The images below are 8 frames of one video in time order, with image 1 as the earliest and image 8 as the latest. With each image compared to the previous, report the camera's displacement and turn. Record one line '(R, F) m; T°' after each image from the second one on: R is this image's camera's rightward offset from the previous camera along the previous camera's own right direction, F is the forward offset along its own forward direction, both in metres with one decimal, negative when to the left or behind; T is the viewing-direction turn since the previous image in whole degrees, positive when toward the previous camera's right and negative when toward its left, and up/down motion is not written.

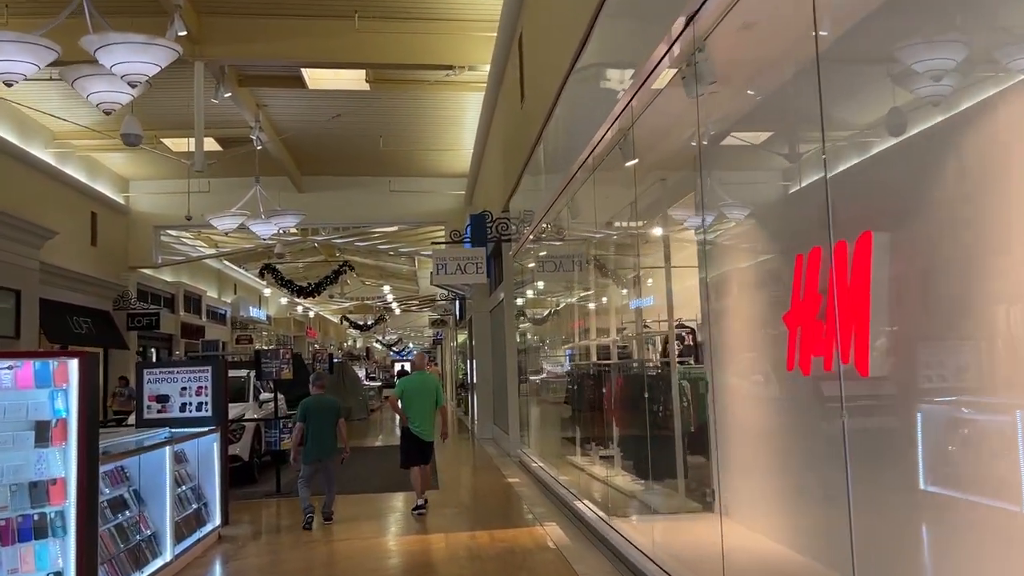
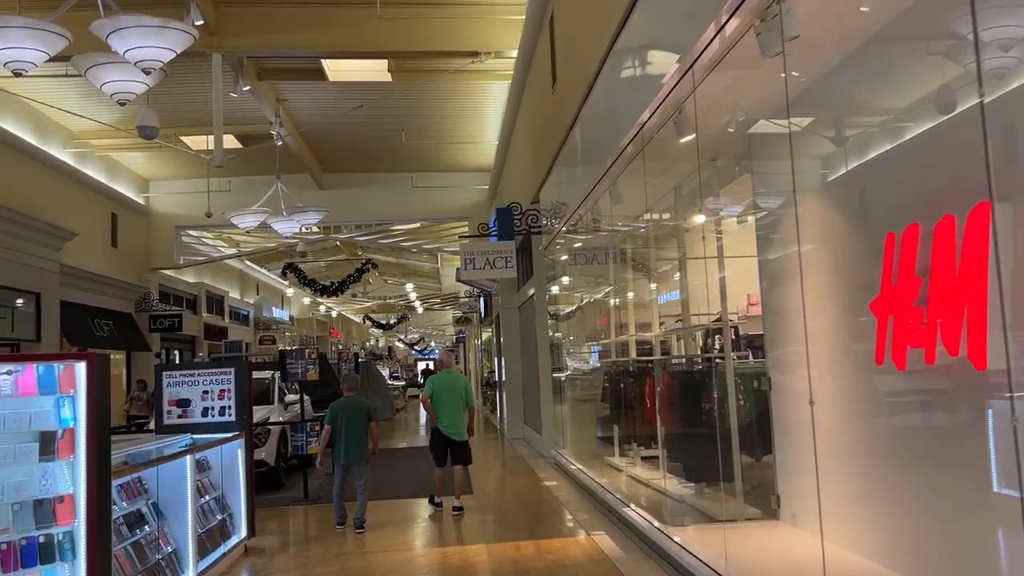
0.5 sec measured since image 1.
(-0.1, +0.4) m; -1°
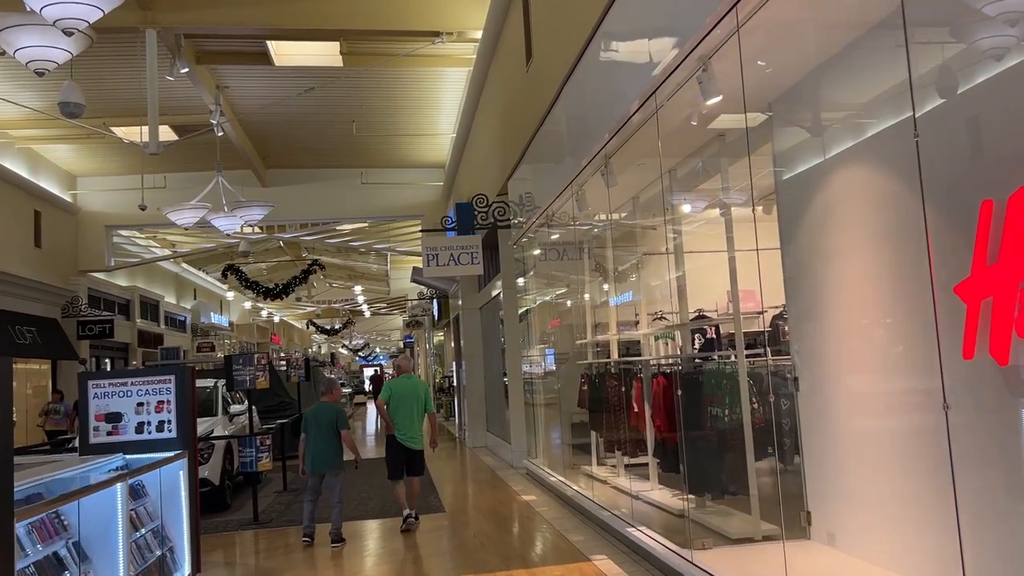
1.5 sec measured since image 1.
(-0.2, +0.6) m; +4°
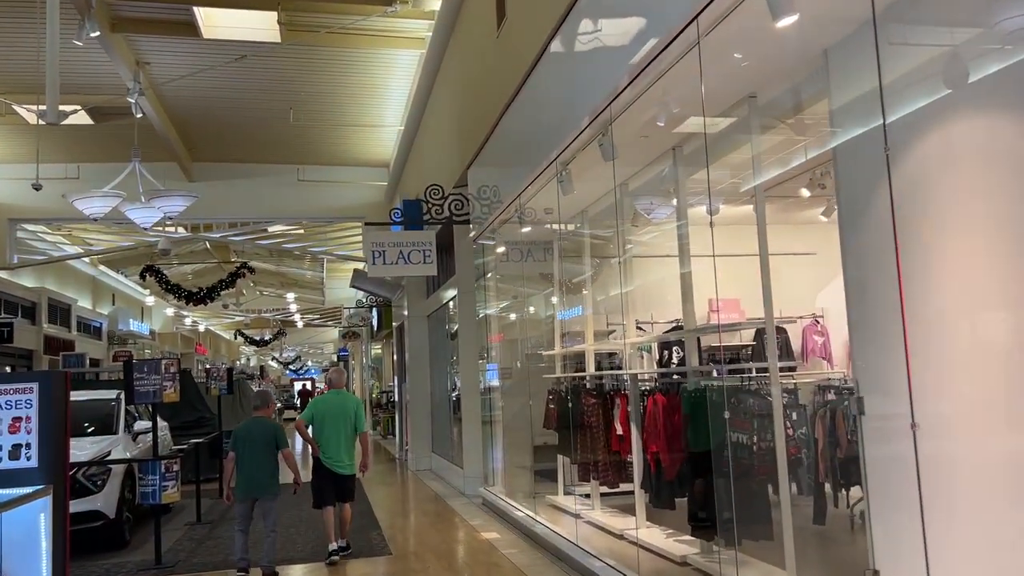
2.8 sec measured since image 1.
(-0.2, +1.0) m; +4°
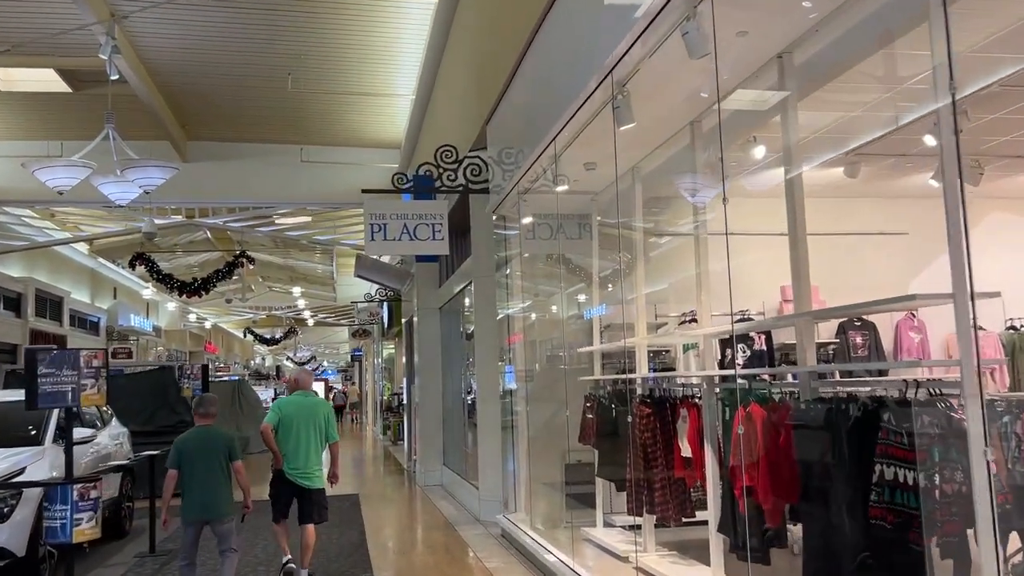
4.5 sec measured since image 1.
(-0.1, +1.3) m; -1°
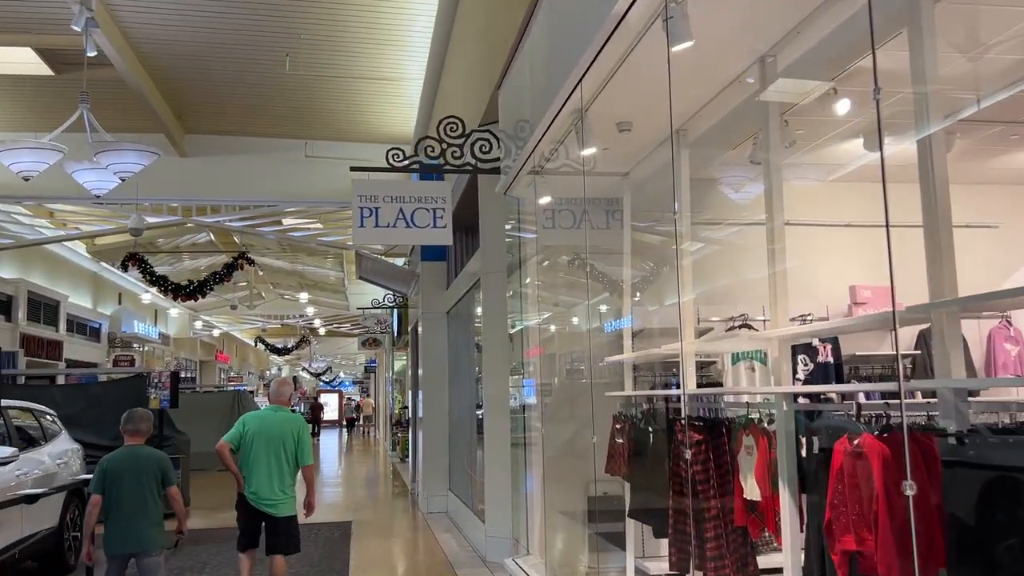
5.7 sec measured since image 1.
(0.0, +0.9) m; -1°
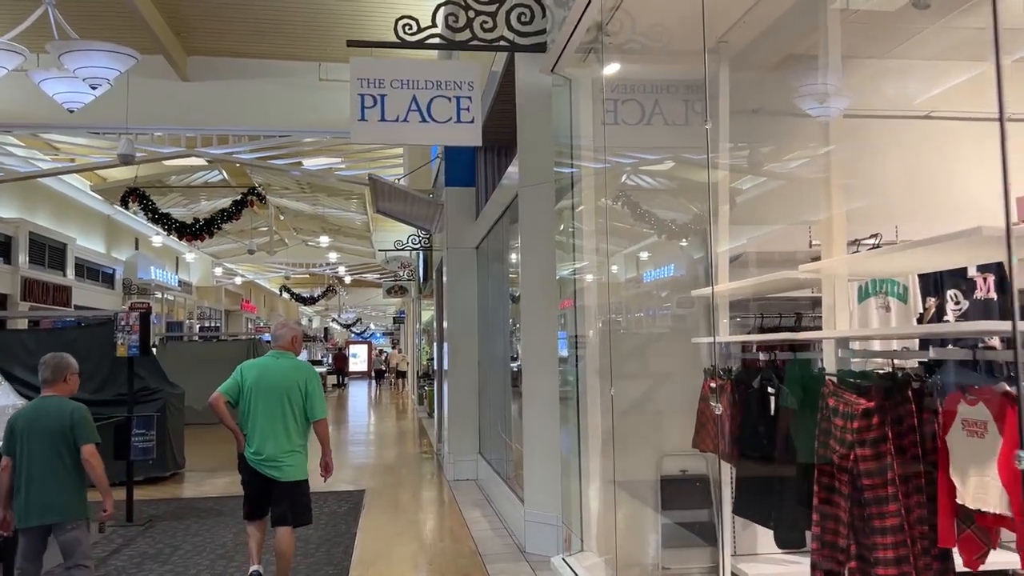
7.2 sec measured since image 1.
(-0.1, +1.2) m; -2°
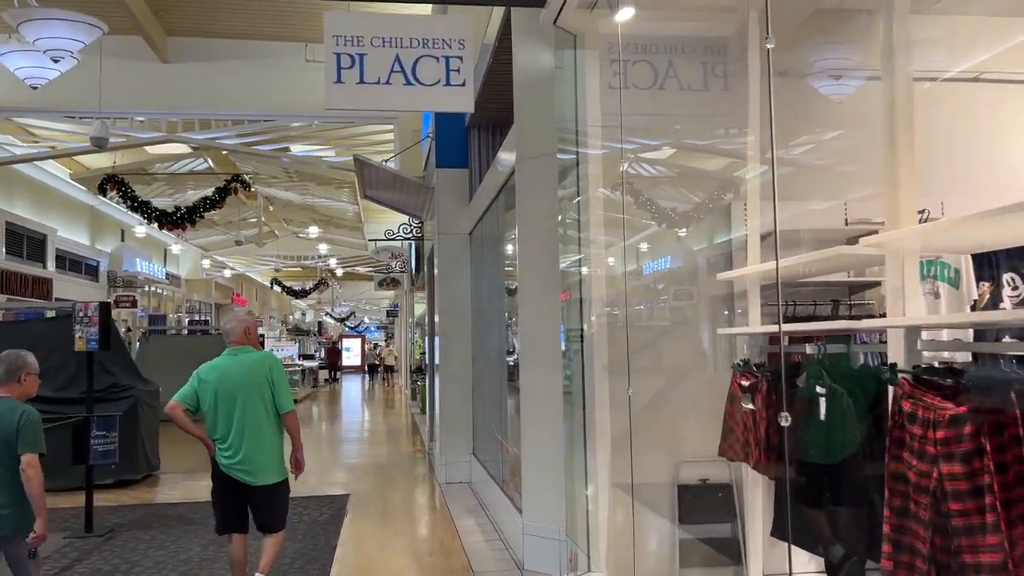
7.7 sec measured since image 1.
(0.0, +0.4) m; 0°
